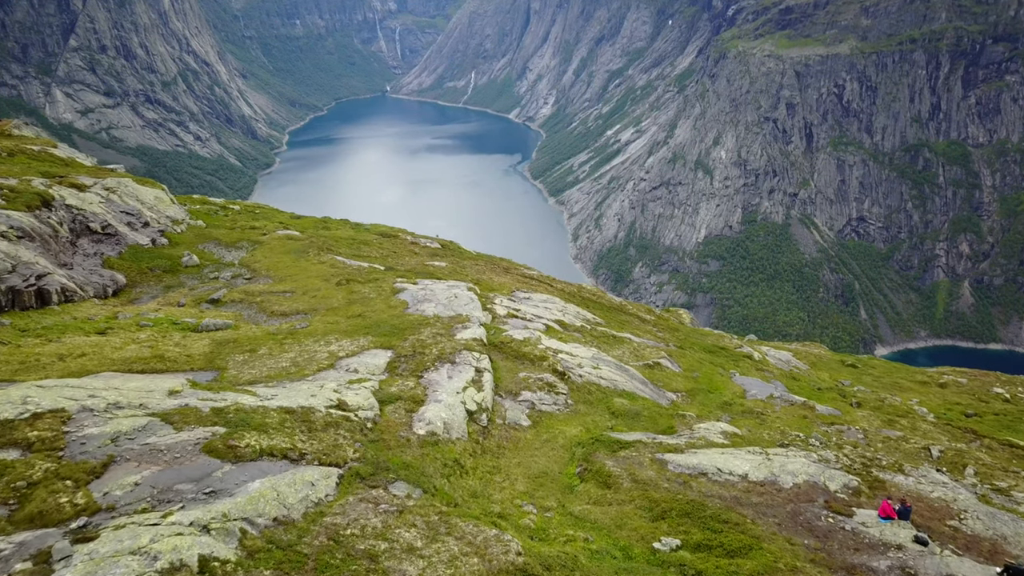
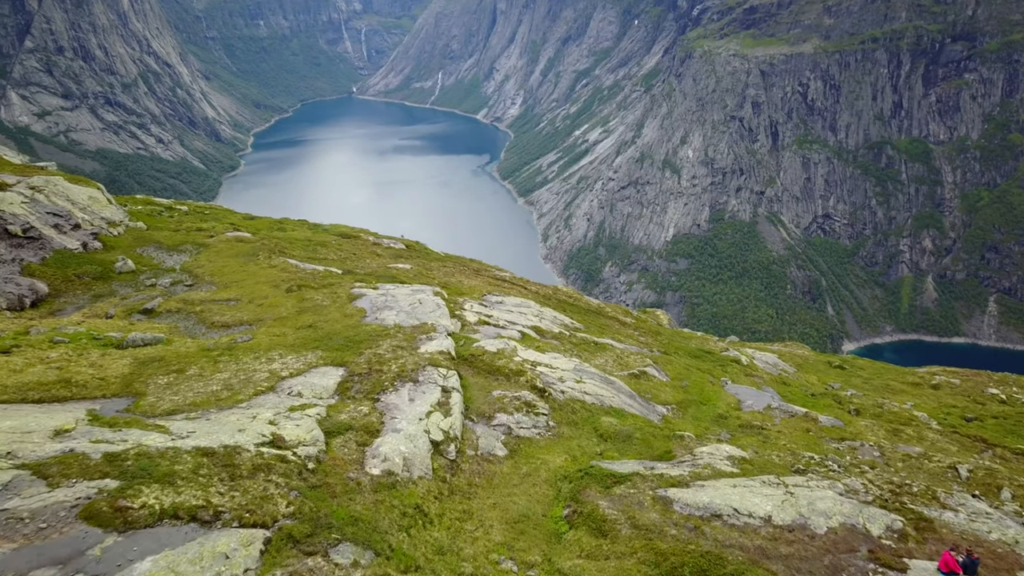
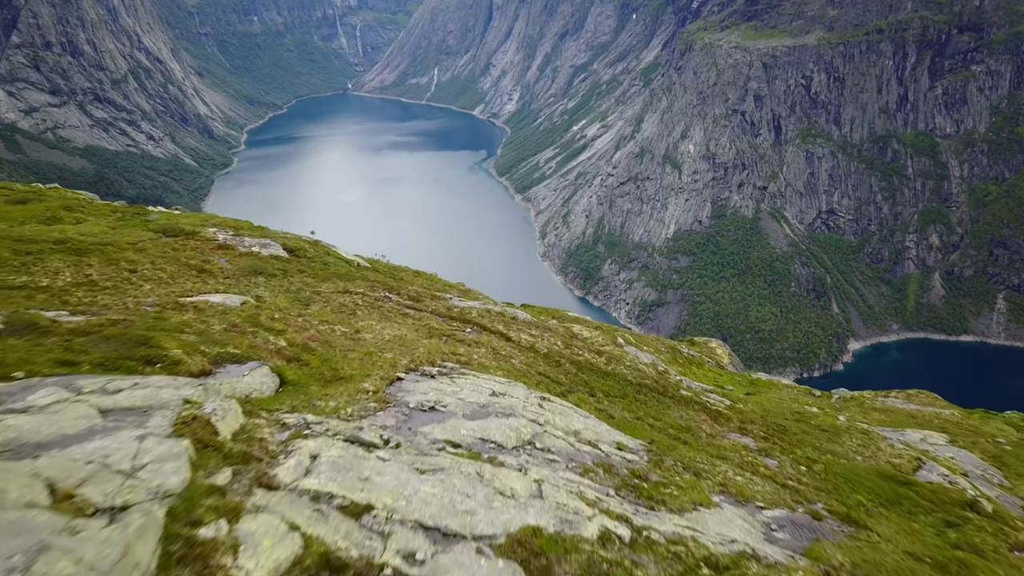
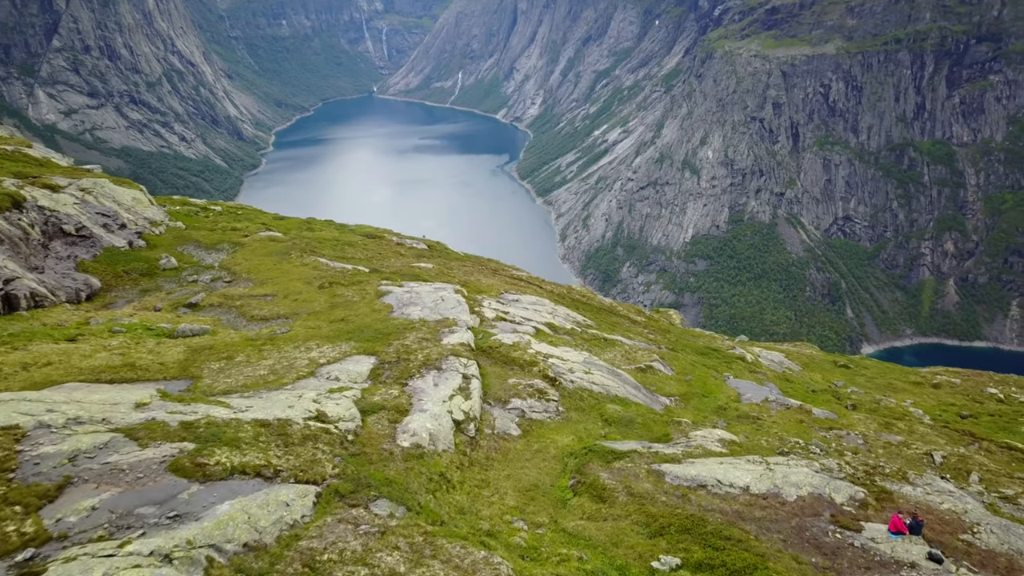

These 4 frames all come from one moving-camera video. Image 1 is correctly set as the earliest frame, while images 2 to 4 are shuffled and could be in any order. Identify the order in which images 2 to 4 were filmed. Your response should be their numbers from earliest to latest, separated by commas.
4, 2, 3
